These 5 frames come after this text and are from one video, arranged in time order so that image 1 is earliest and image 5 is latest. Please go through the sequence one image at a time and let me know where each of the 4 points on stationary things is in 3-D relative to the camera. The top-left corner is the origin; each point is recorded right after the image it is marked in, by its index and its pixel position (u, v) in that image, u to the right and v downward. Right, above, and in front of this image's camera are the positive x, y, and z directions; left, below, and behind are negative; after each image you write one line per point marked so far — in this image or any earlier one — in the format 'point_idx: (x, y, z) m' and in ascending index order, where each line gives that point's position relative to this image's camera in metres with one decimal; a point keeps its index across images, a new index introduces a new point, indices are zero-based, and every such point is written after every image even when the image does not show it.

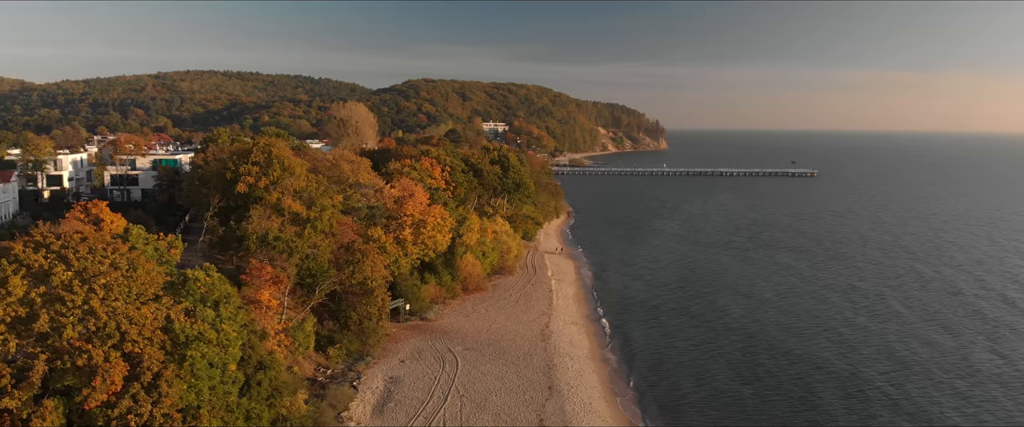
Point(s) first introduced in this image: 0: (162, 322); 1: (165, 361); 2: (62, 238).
0: (-8.7, -2.7, +19.8) m
1: (-8.4, -3.6, +19.5) m
2: (-11.0, -0.6, +19.5) m
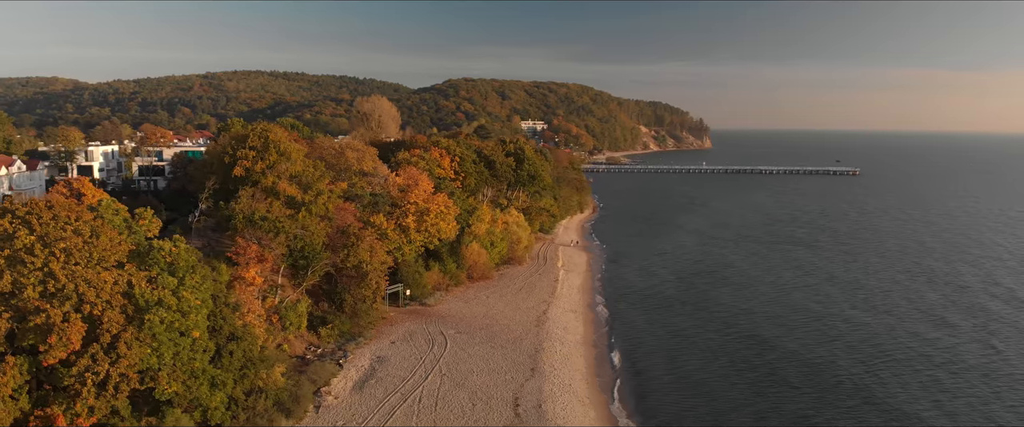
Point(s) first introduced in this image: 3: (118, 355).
0: (-10.1, -1.9, +20.8) m
1: (-9.9, -2.8, +20.5) m
2: (-12.4, +0.2, +20.7) m
3: (-9.8, -3.5, +20.0) m
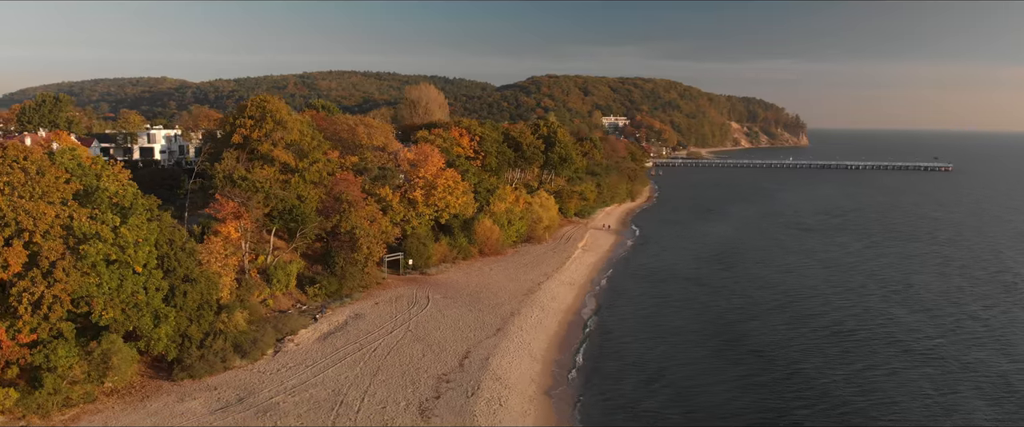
0: (-13.0, -0.2, +23.3) m
1: (-12.8, -1.1, +23.0) m
2: (-15.3, +1.9, +23.4) m
3: (-12.8, -1.8, +22.4) m
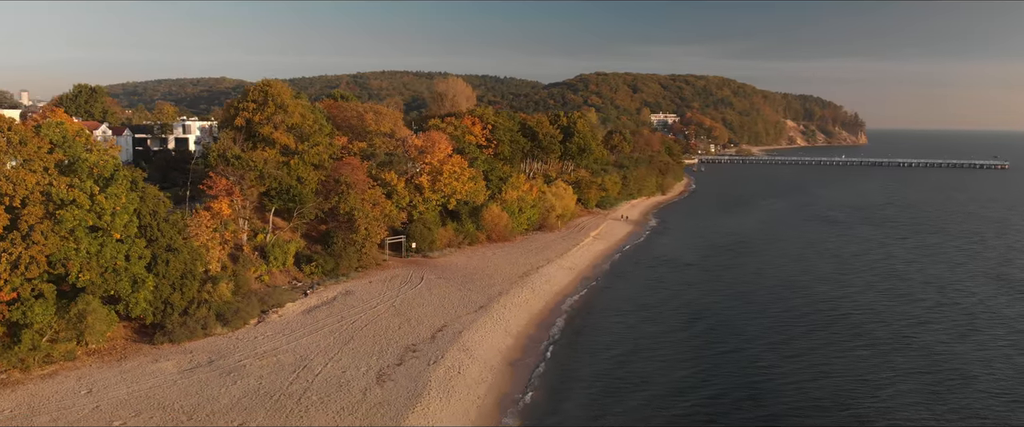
0: (-14.5, +0.8, +24.9) m
1: (-14.4, -0.1, +24.6) m
2: (-16.8, +2.9, +25.2) m
3: (-14.4, -0.8, +24.0) m
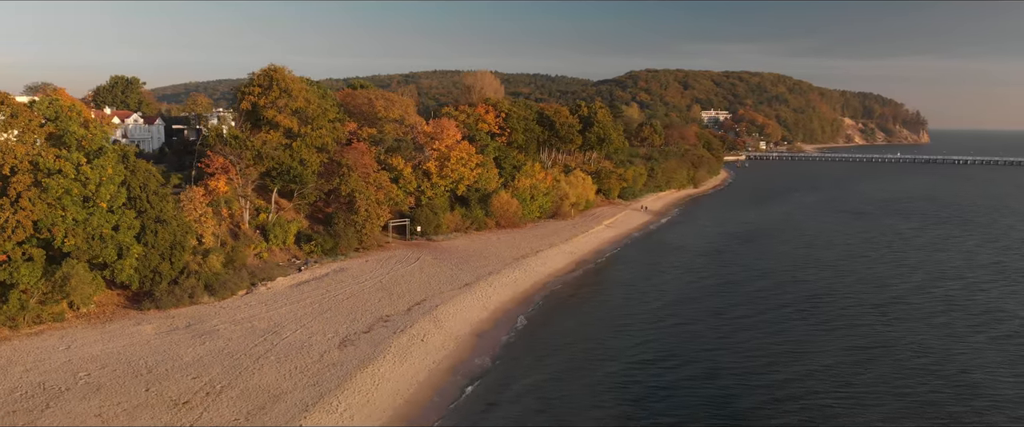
0: (-15.9, +1.8, +26.6) m
1: (-15.8, +0.9, +26.3) m
2: (-18.1, +4.0, +27.1) m
3: (-15.9, +0.2, +25.7) m
